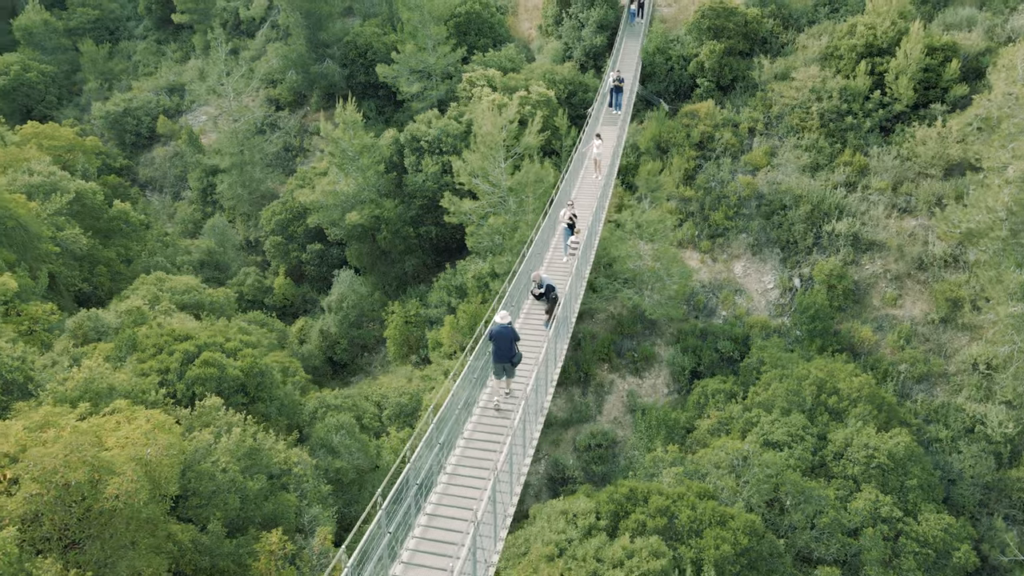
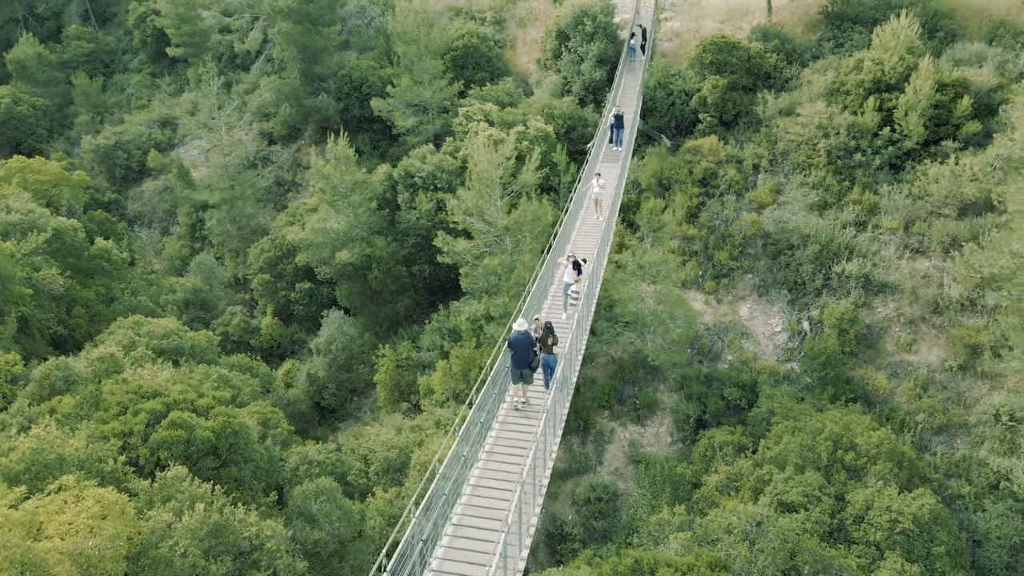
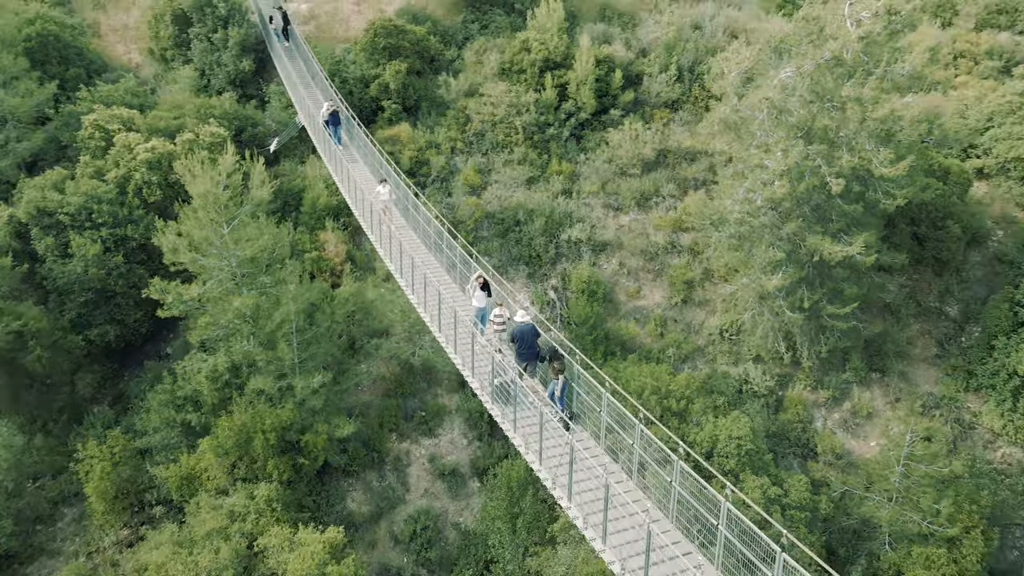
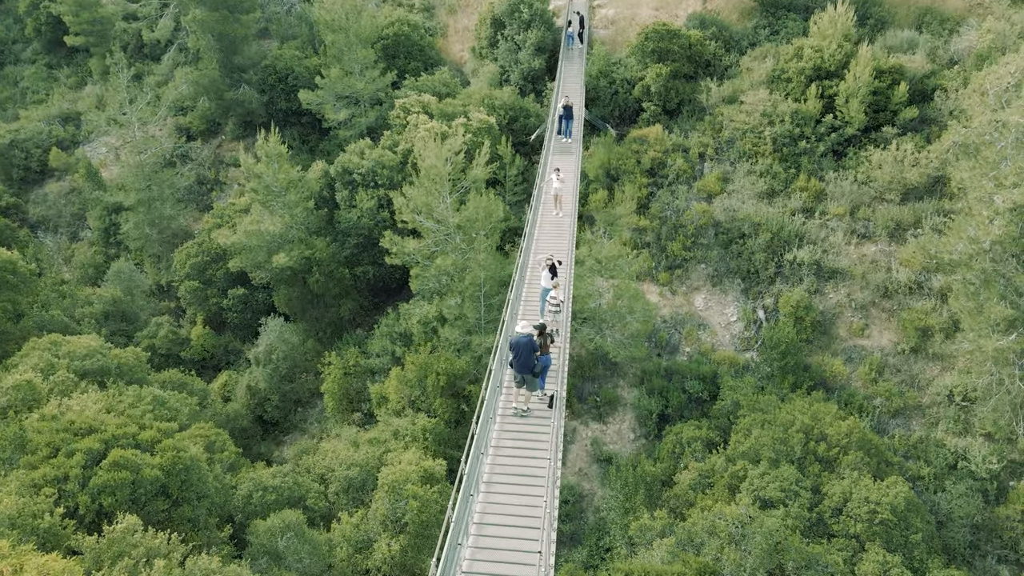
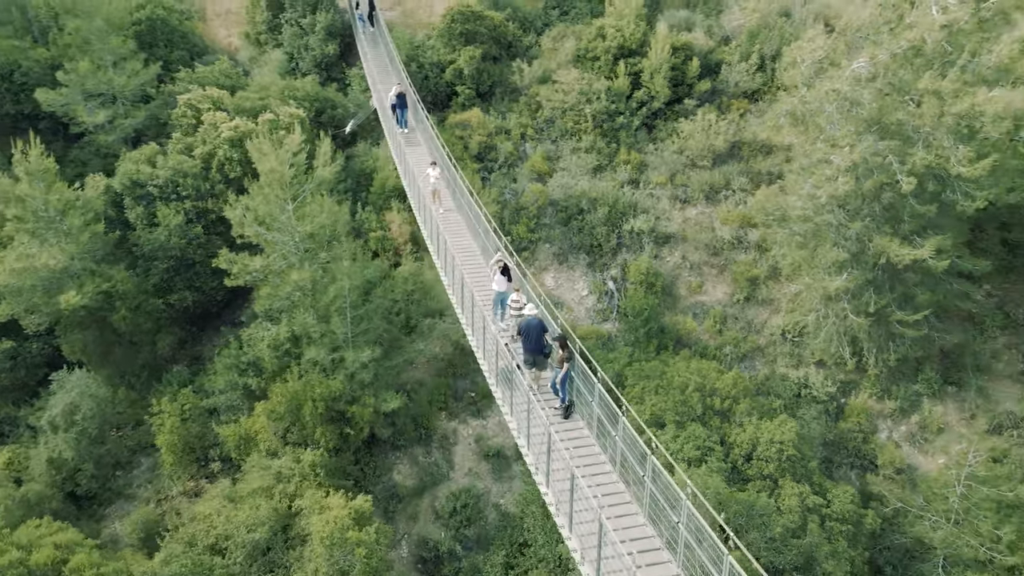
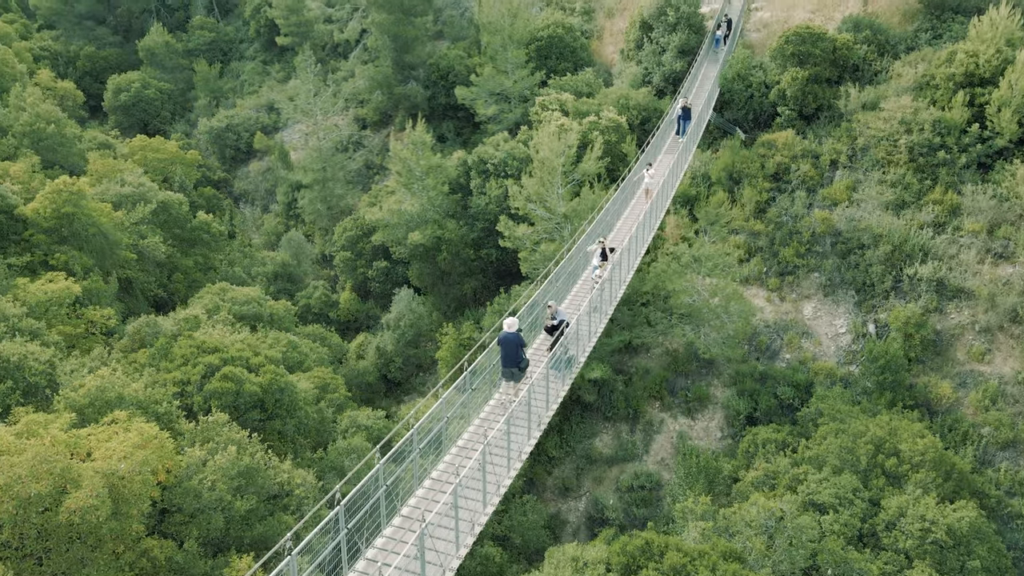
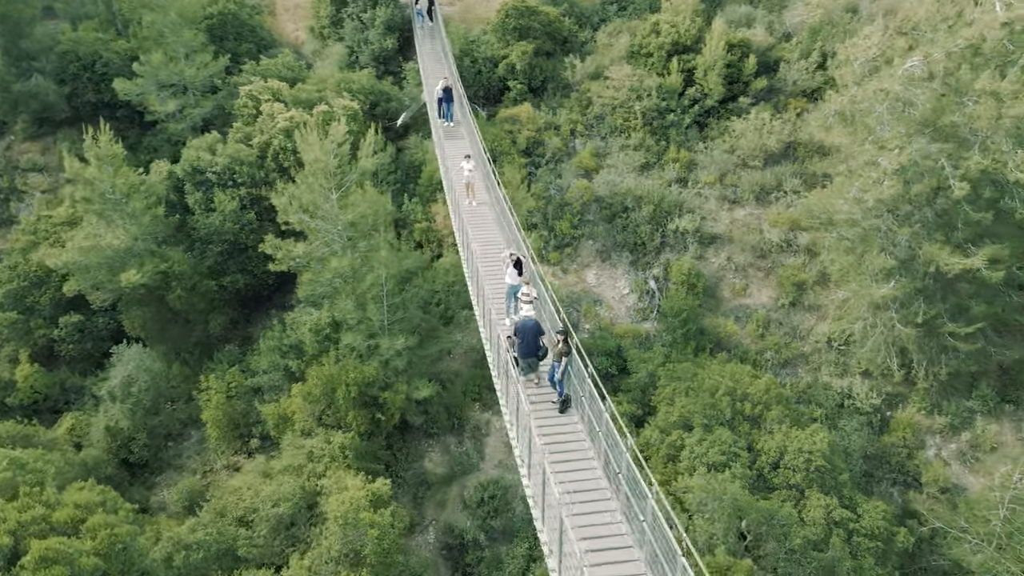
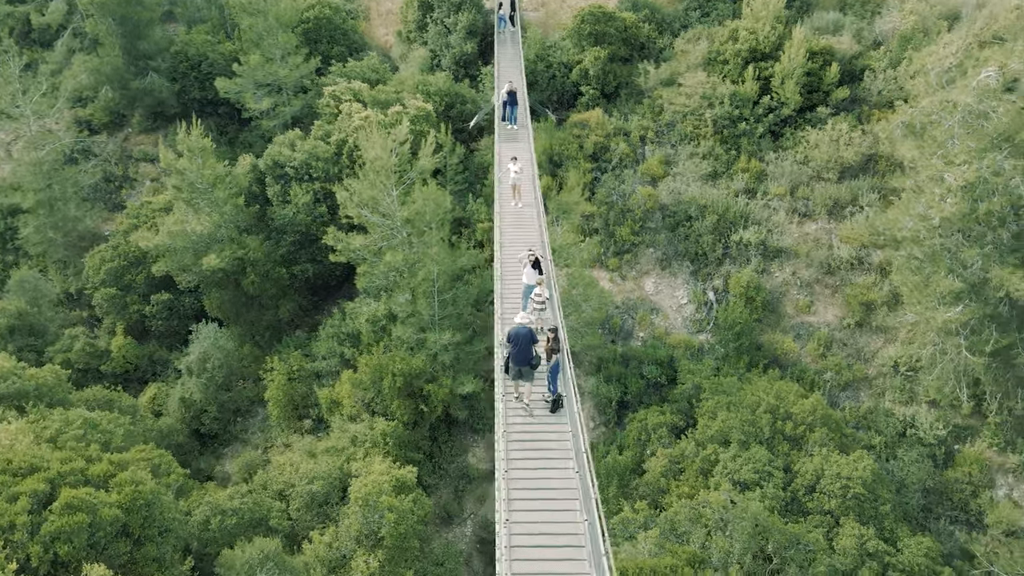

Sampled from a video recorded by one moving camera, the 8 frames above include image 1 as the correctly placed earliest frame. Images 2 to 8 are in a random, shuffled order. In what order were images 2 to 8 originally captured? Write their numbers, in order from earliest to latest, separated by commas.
6, 2, 4, 8, 7, 5, 3
